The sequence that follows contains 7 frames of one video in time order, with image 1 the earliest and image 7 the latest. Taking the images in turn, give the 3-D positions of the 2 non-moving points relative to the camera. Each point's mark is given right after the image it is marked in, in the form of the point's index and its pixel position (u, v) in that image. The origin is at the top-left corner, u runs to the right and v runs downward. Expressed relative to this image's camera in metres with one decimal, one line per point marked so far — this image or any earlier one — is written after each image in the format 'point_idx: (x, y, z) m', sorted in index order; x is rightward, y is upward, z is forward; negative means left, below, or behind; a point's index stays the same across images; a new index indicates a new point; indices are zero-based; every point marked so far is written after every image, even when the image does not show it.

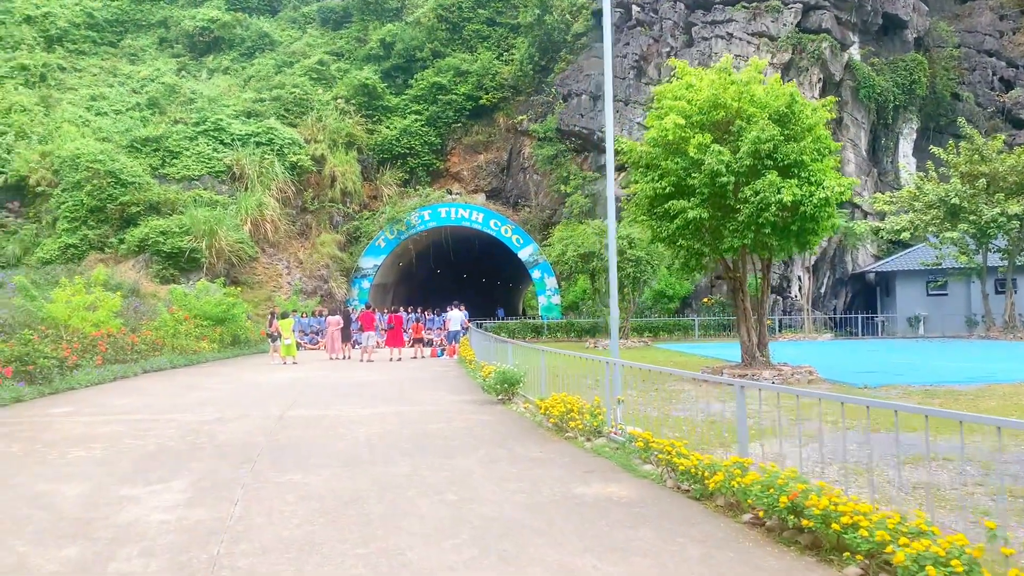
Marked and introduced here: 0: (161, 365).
0: (-6.5, -1.4, +16.2) m
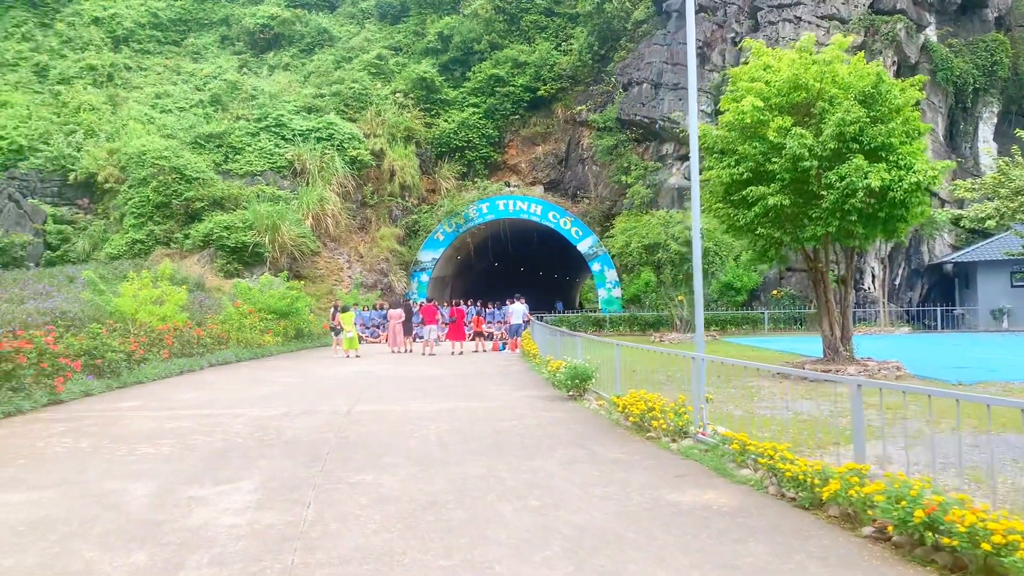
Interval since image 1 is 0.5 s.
0: (-5.3, -1.3, +16.2) m
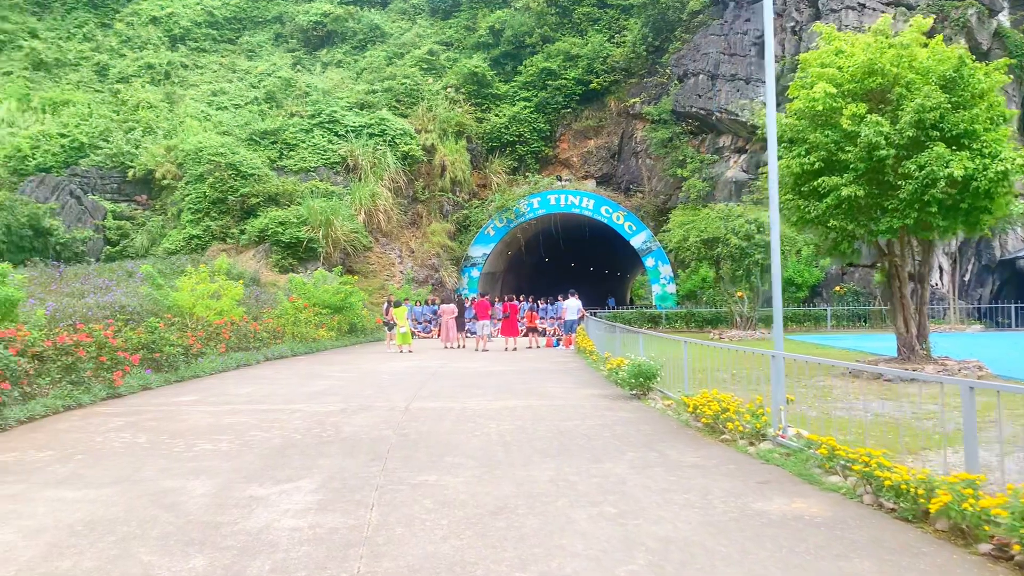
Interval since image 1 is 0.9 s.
0: (-4.3, -1.2, +16.2) m
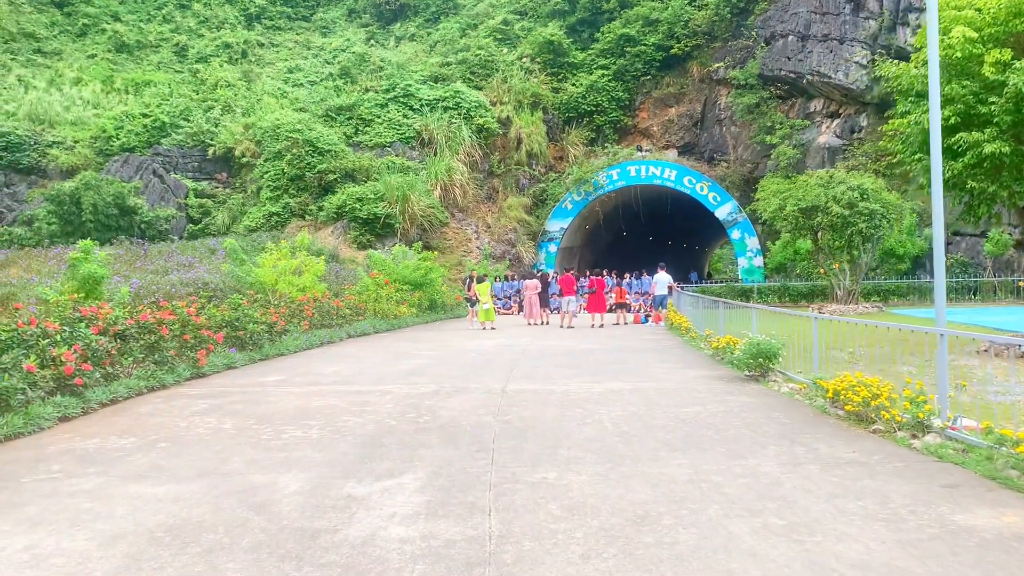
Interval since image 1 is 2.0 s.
0: (-2.7, -0.8, +15.8) m
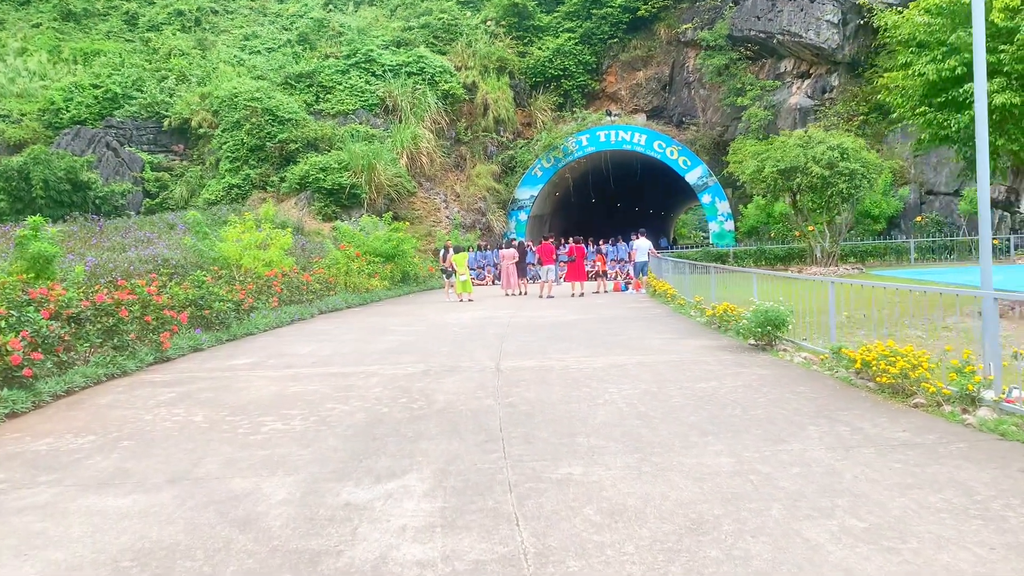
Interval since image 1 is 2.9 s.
0: (-3.0, -0.3, +15.1) m
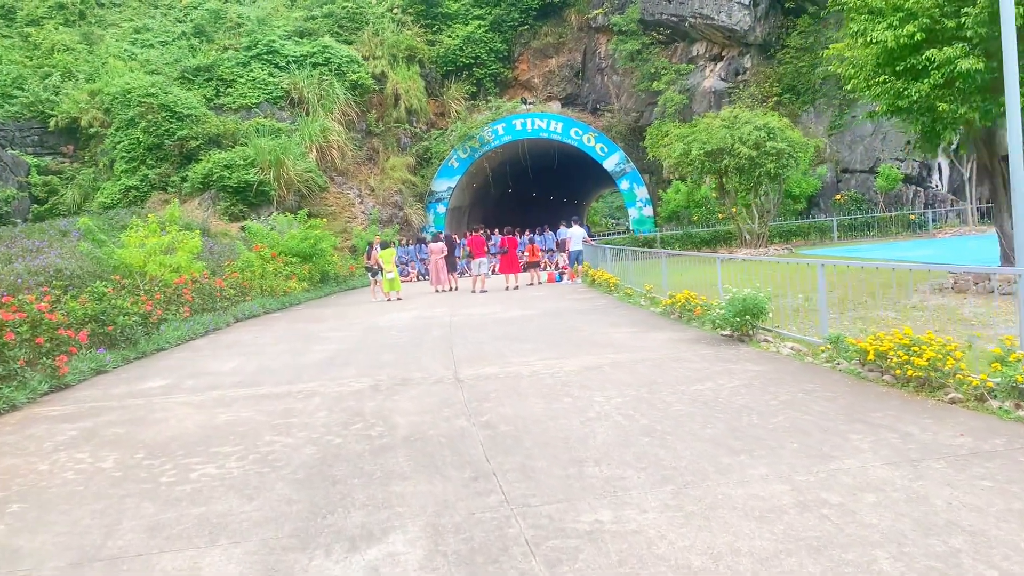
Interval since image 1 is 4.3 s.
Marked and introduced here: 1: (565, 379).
0: (-4.1, -0.4, +13.9) m
1: (+0.4, -0.6, +6.1) m
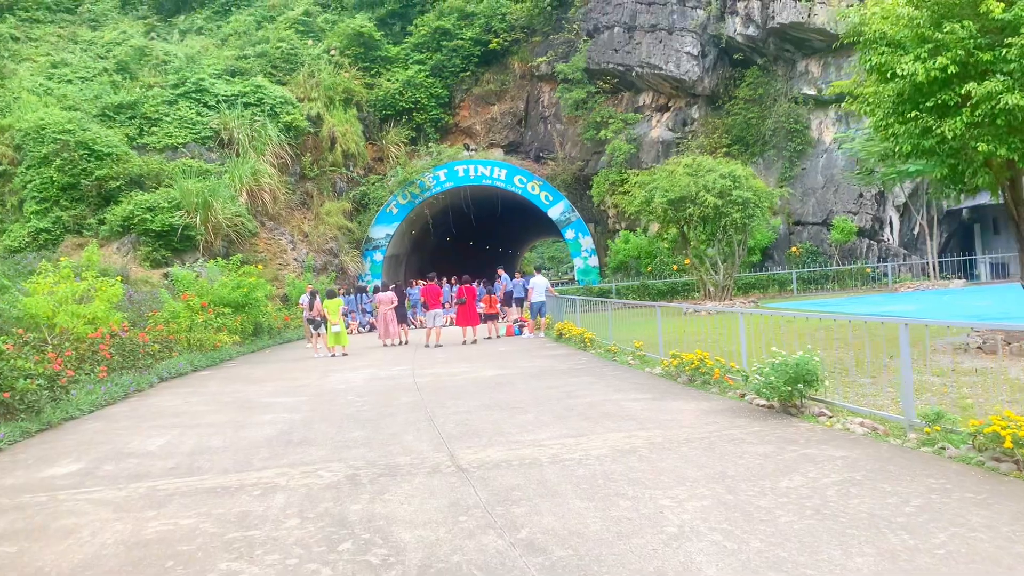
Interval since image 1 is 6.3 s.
0: (-4.6, -1.1, +12.2) m
1: (+0.5, -1.0, +4.8) m
